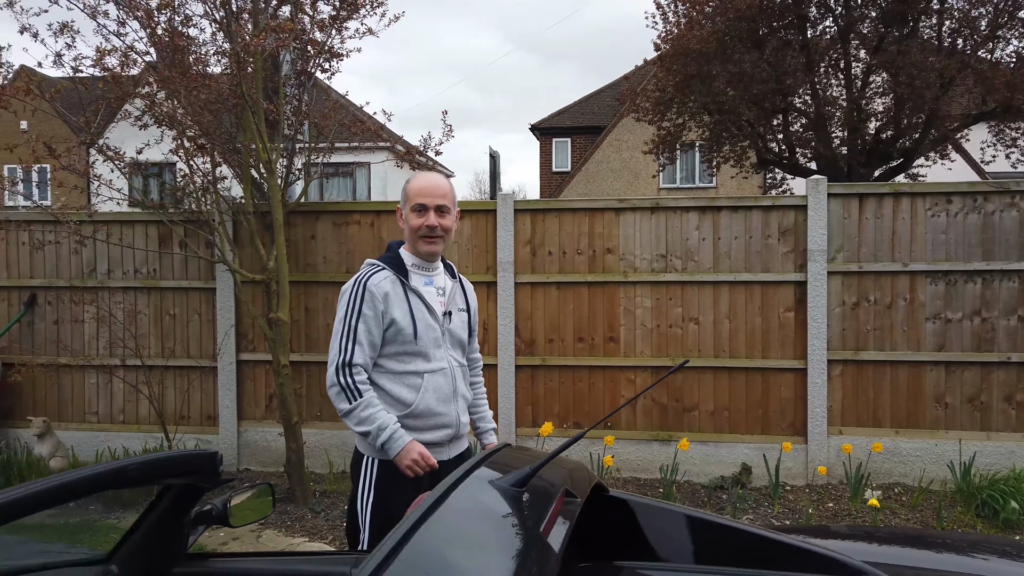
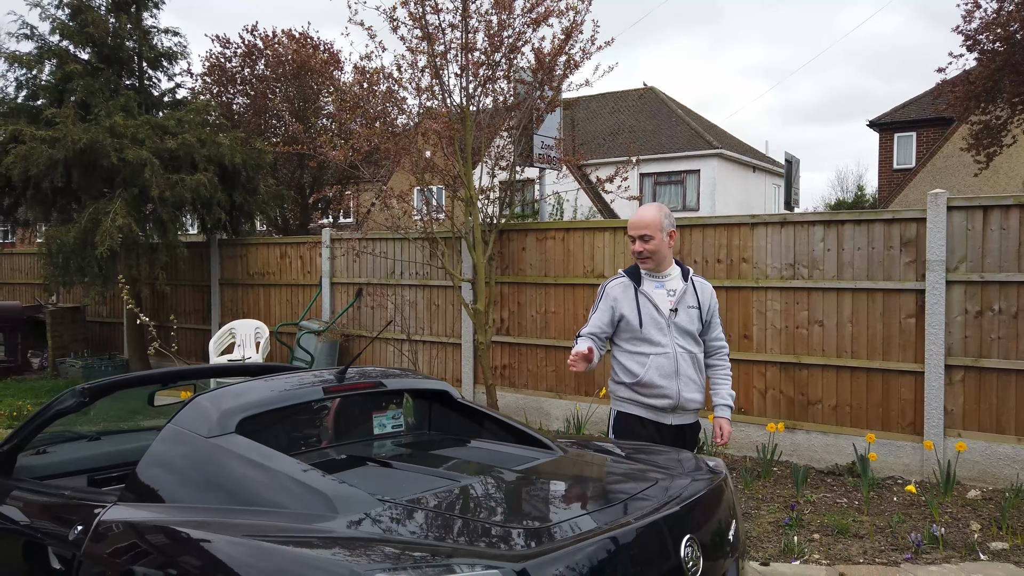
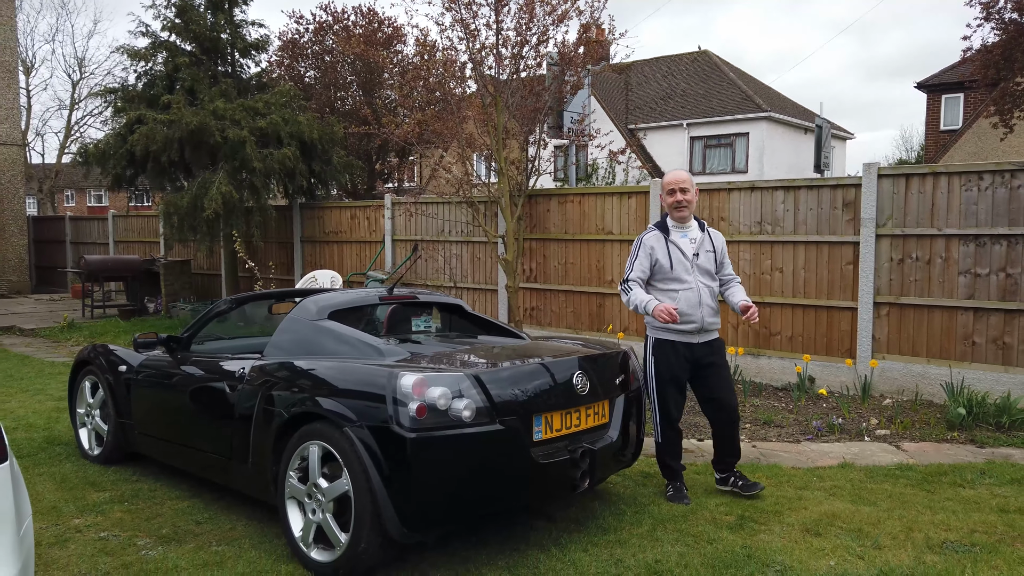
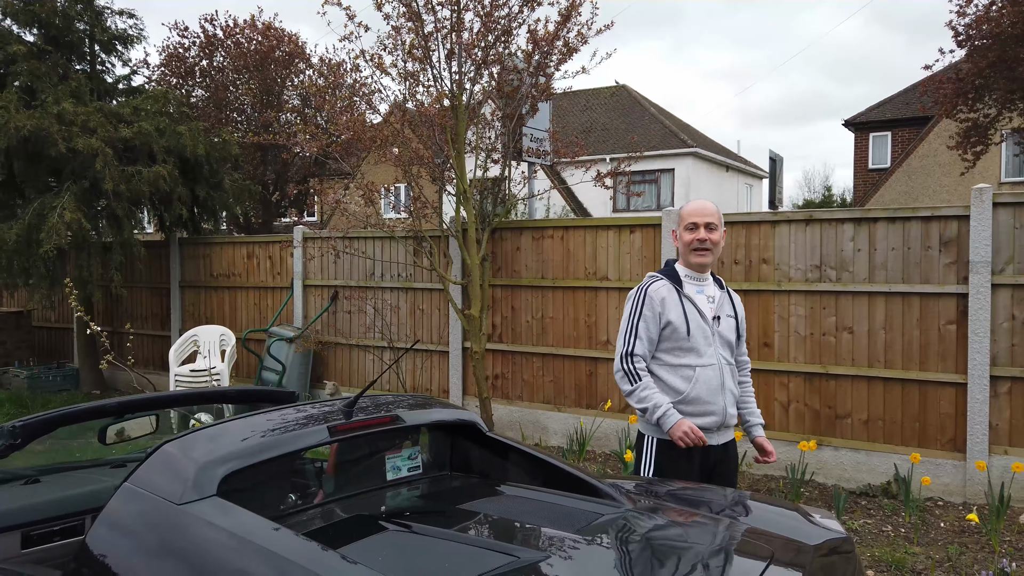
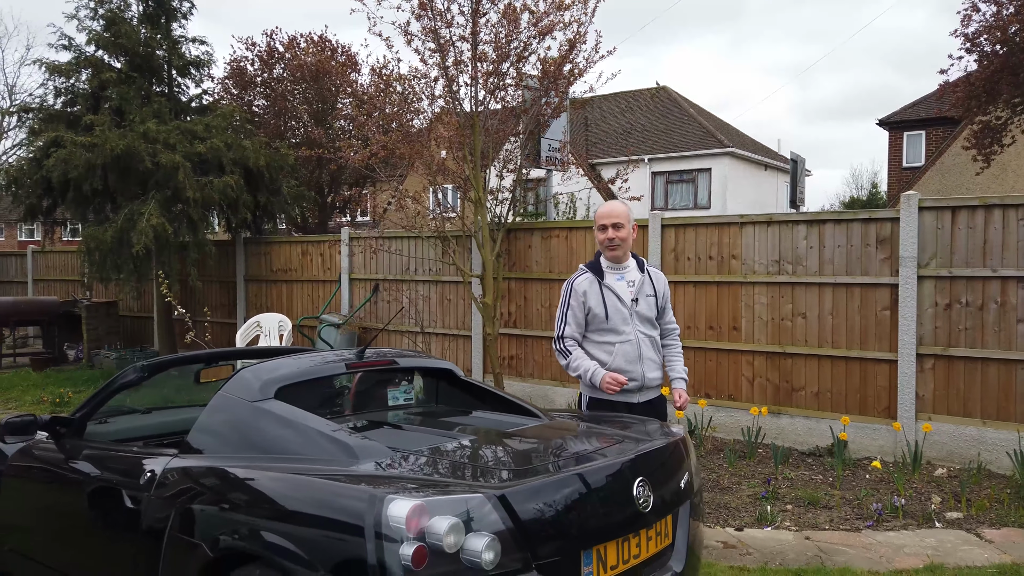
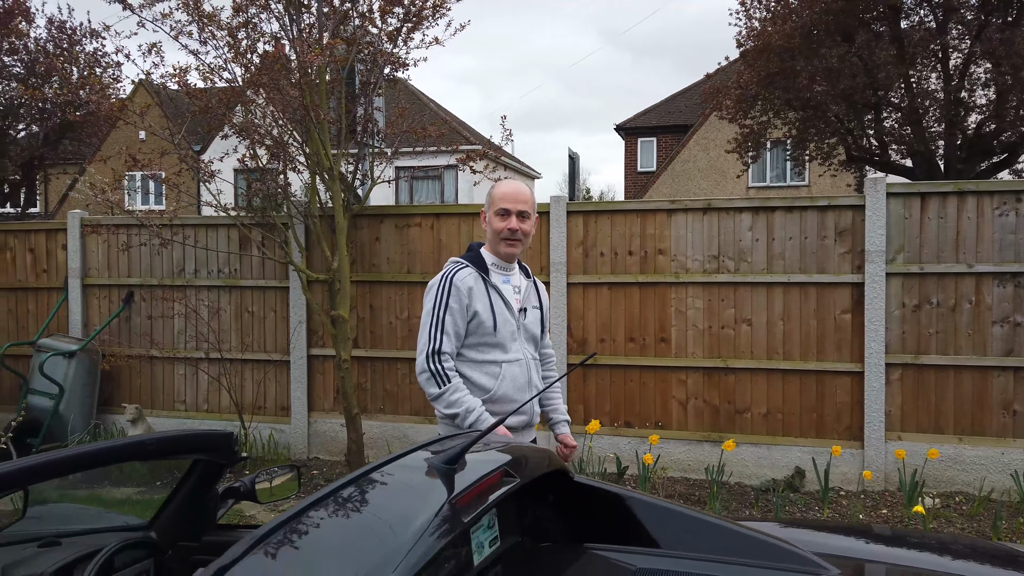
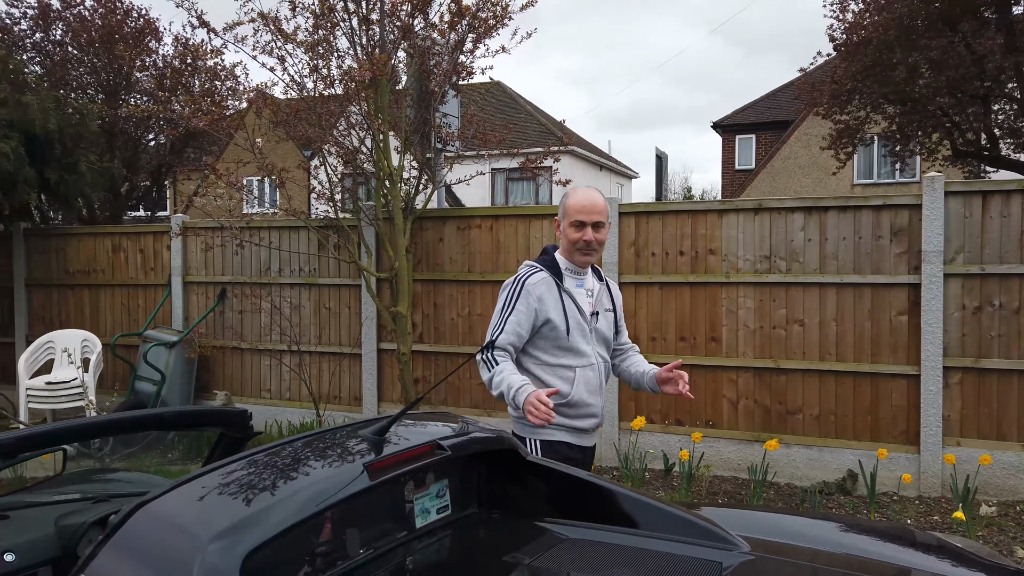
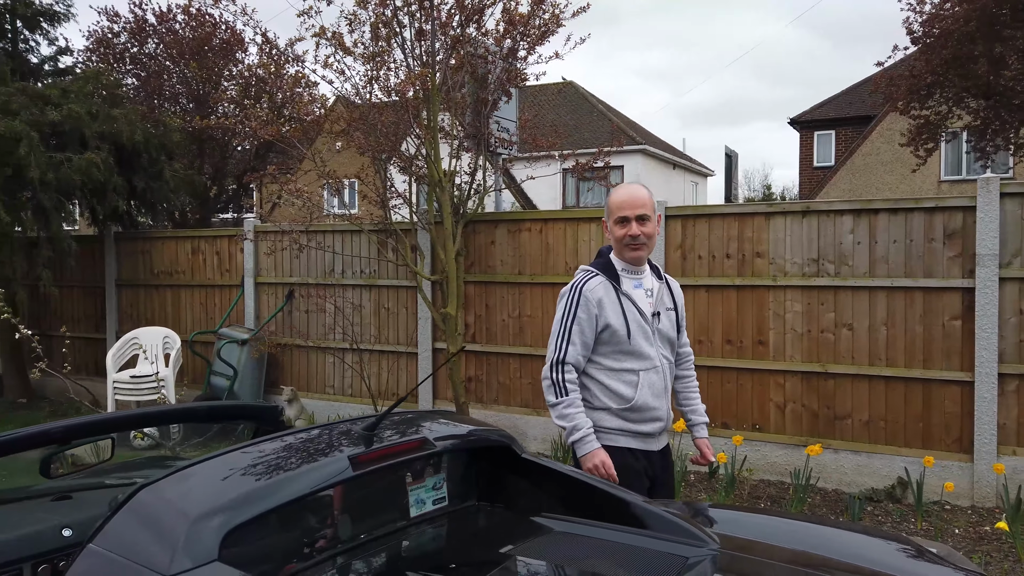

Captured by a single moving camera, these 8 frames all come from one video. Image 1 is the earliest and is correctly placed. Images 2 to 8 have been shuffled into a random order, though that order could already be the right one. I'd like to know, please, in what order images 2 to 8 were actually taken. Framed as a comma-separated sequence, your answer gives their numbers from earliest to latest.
6, 7, 8, 4, 2, 5, 3
